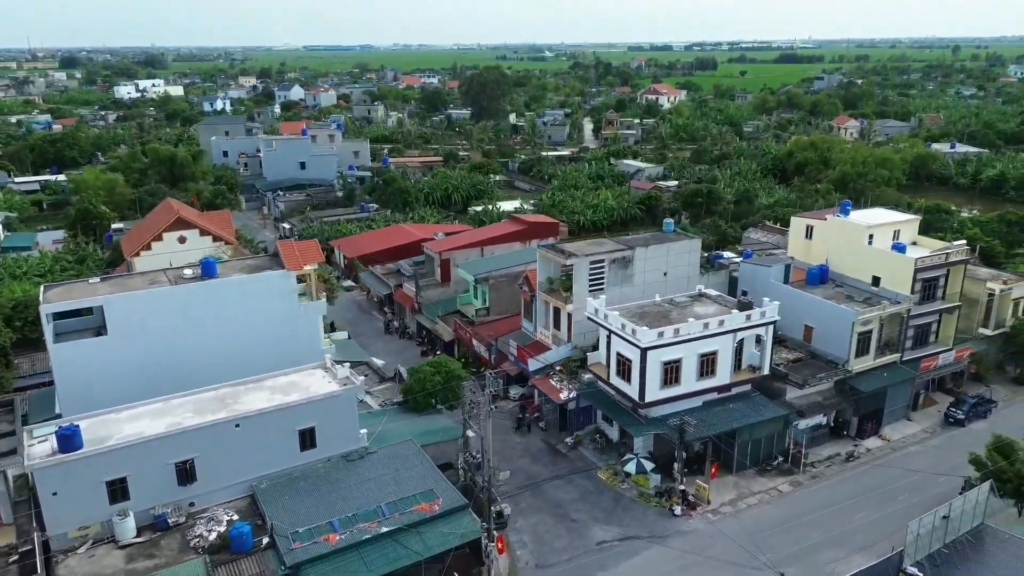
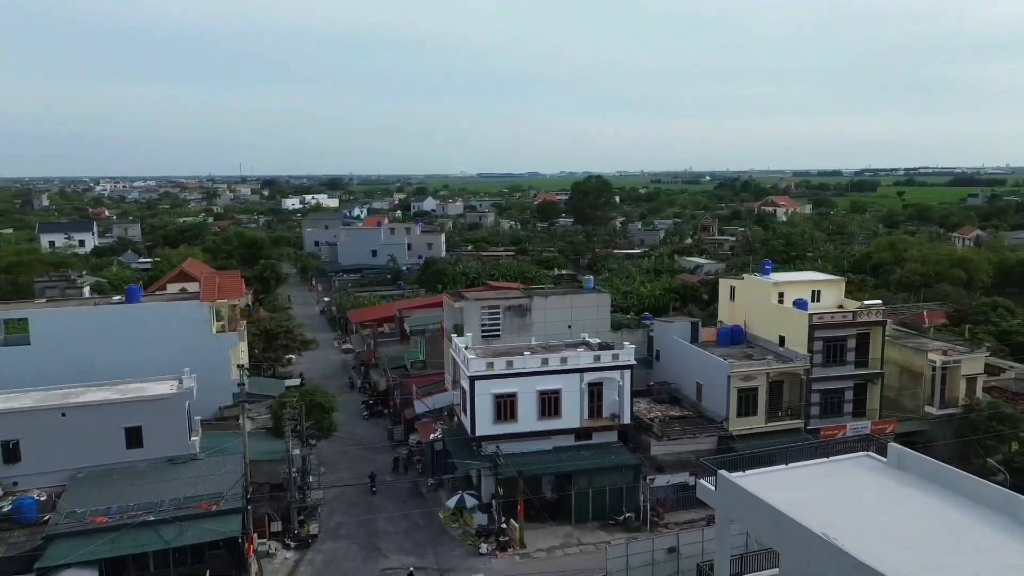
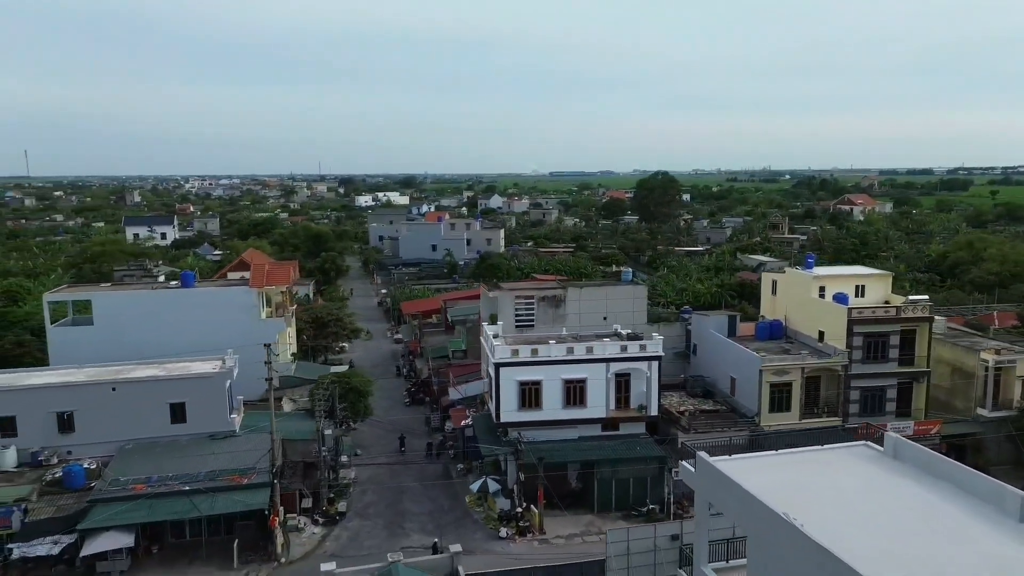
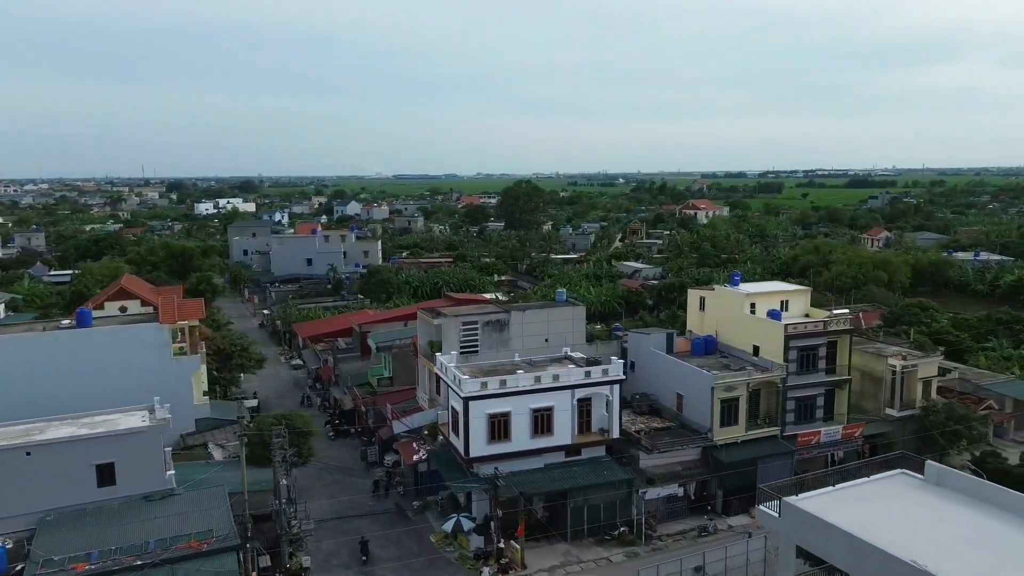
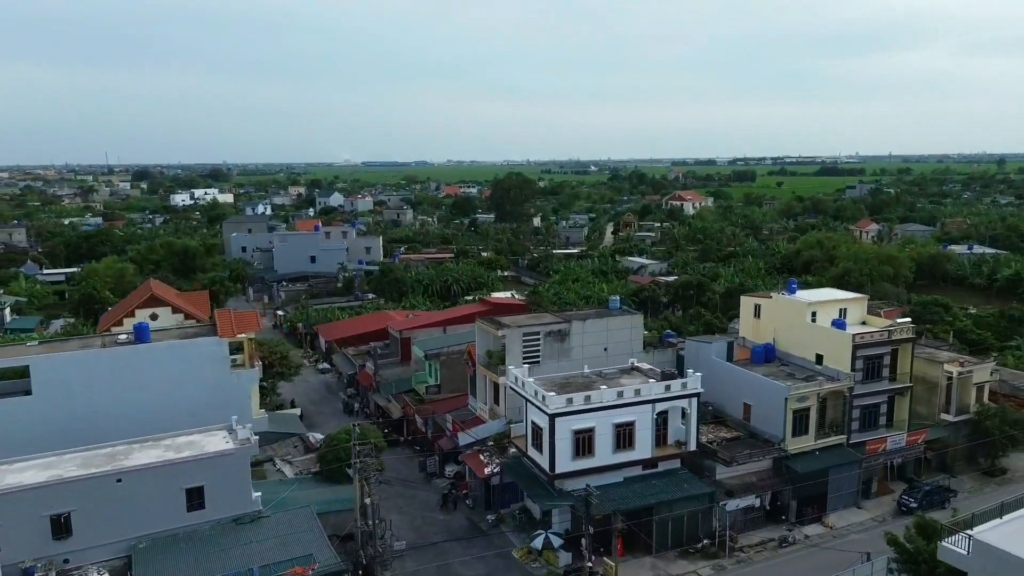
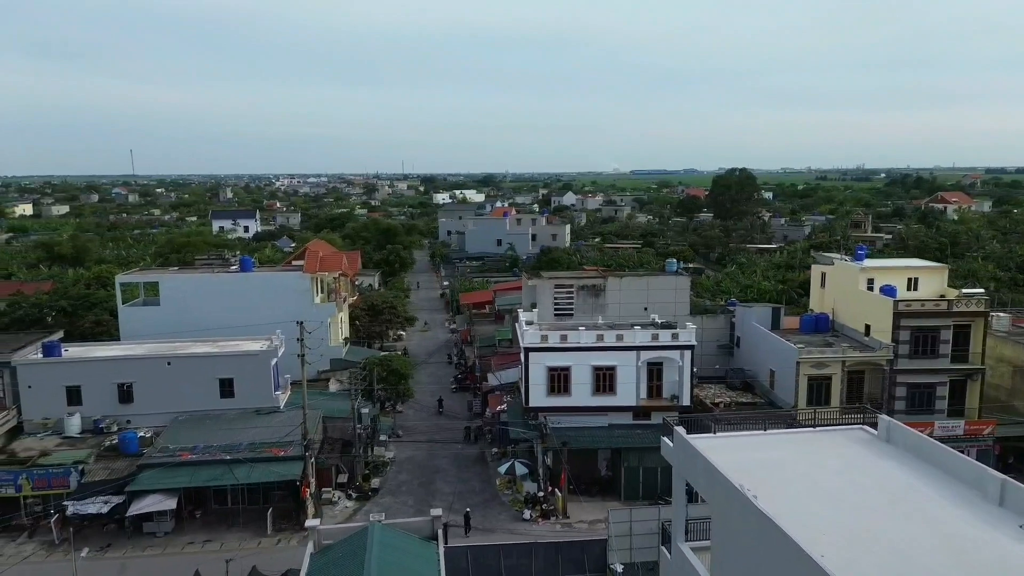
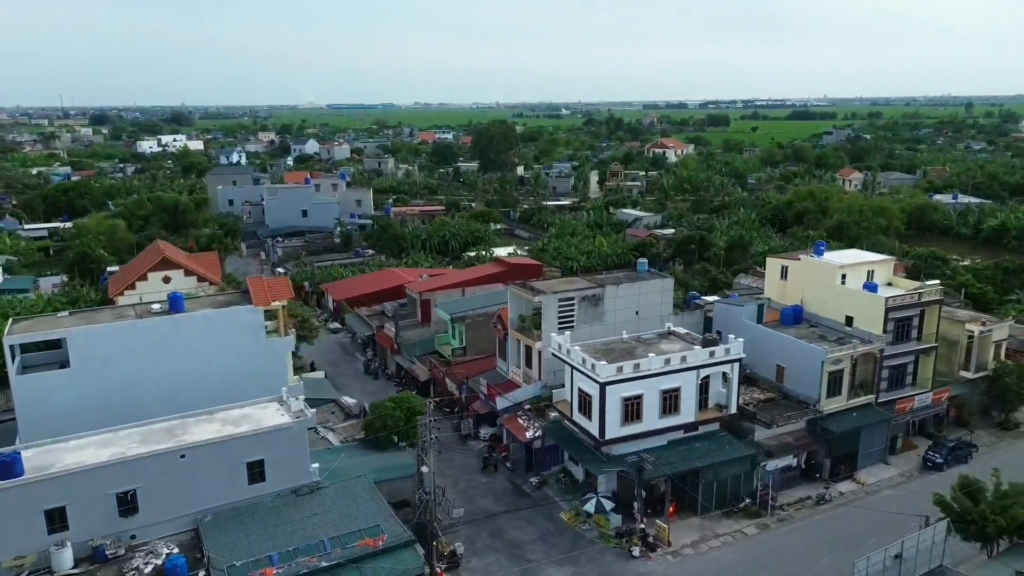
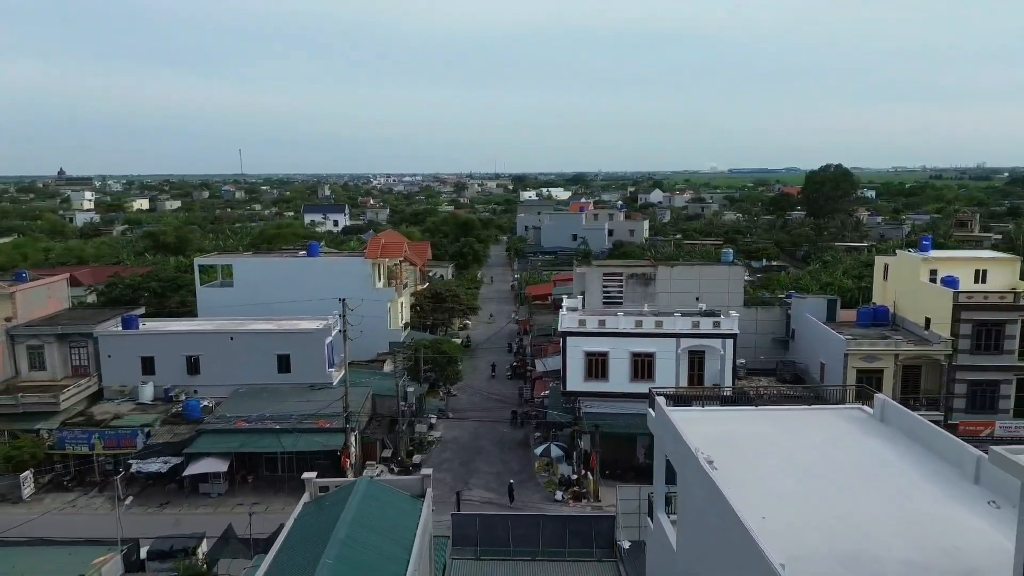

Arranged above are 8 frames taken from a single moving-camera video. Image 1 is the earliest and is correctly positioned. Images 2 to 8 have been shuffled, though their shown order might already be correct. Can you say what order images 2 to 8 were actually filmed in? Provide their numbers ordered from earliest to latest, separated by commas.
7, 5, 4, 2, 3, 6, 8
